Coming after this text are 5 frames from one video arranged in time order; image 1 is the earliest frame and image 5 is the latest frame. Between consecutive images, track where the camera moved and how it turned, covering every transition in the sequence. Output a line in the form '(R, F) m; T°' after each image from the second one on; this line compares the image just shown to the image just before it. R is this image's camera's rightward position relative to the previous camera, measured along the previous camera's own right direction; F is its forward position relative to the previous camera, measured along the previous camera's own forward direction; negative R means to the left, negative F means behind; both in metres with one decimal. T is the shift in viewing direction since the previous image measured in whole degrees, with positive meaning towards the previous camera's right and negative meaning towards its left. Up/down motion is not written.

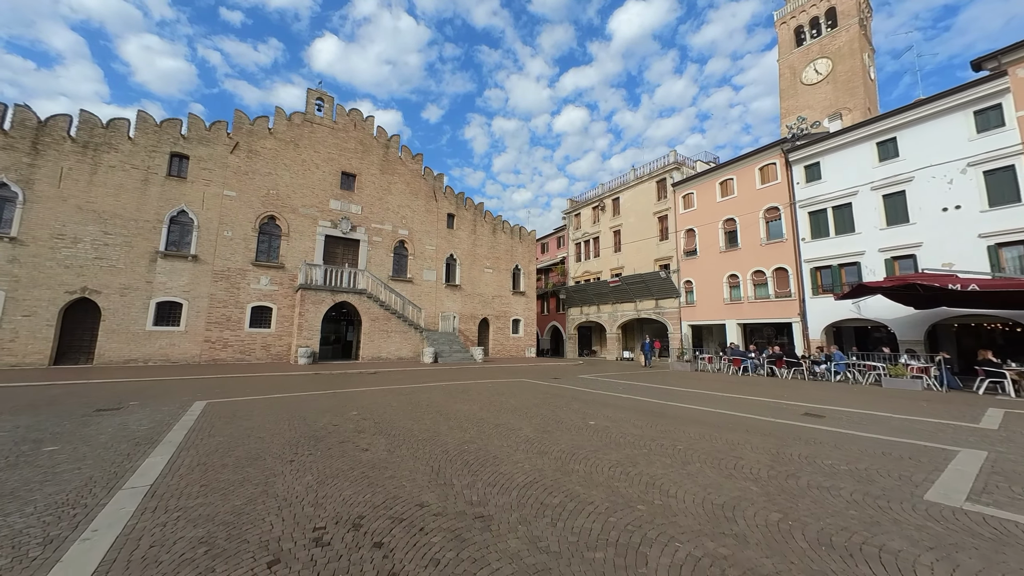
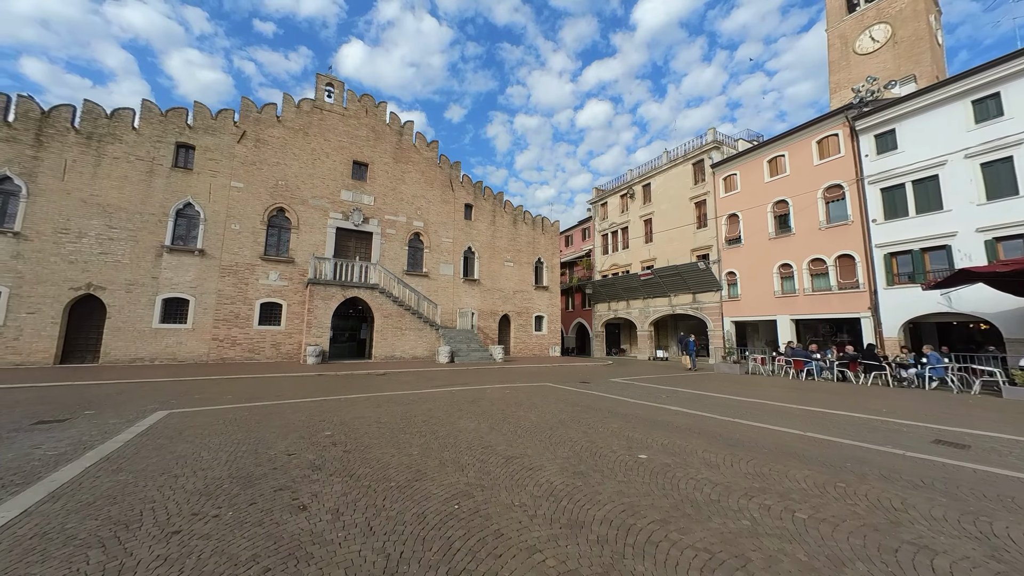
(+0.1, +1.9) m; -4°
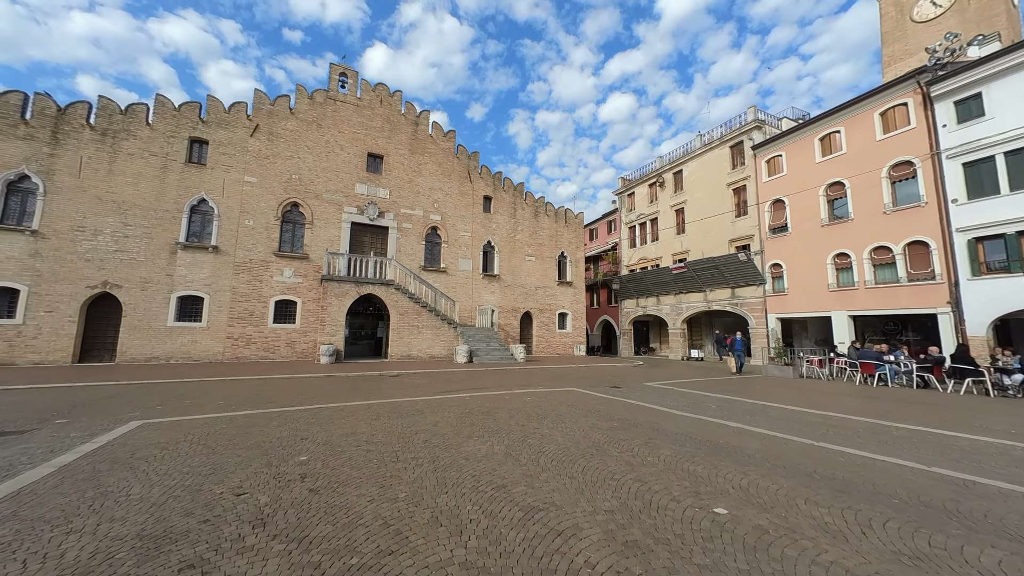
(0.0, +1.3) m; -4°
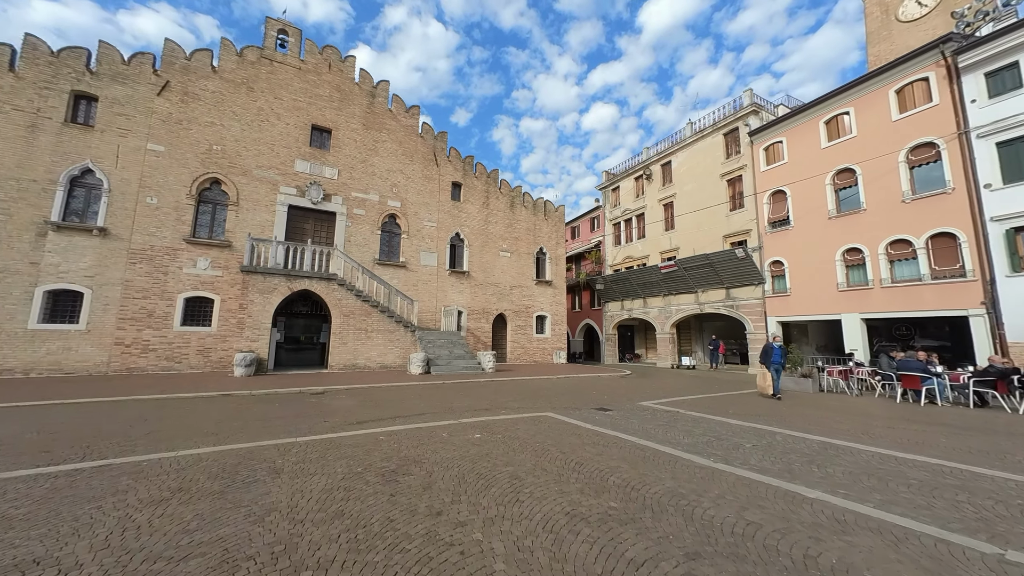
(+0.7, +3.0) m; +3°
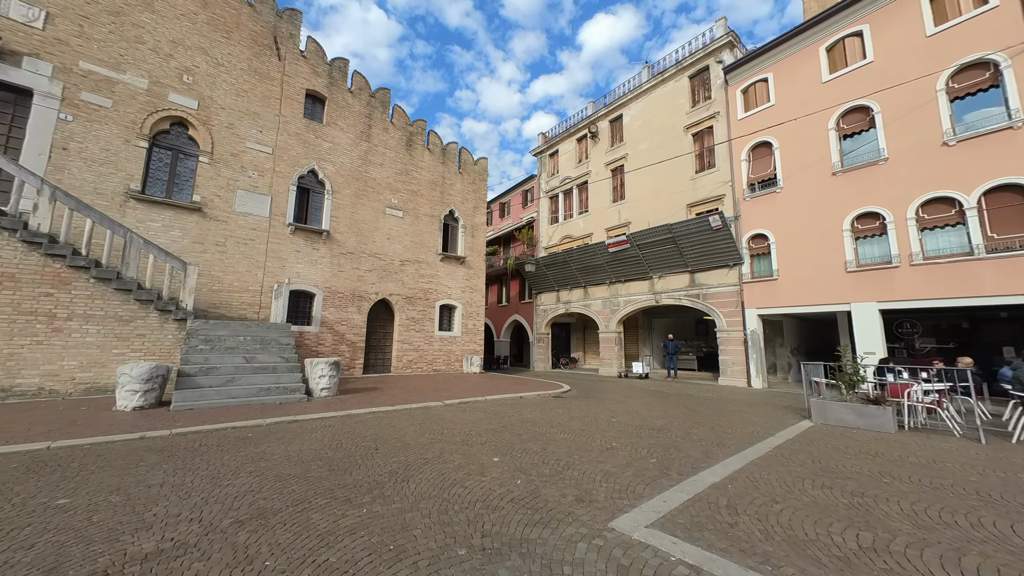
(+2.0, +6.9) m; +10°
